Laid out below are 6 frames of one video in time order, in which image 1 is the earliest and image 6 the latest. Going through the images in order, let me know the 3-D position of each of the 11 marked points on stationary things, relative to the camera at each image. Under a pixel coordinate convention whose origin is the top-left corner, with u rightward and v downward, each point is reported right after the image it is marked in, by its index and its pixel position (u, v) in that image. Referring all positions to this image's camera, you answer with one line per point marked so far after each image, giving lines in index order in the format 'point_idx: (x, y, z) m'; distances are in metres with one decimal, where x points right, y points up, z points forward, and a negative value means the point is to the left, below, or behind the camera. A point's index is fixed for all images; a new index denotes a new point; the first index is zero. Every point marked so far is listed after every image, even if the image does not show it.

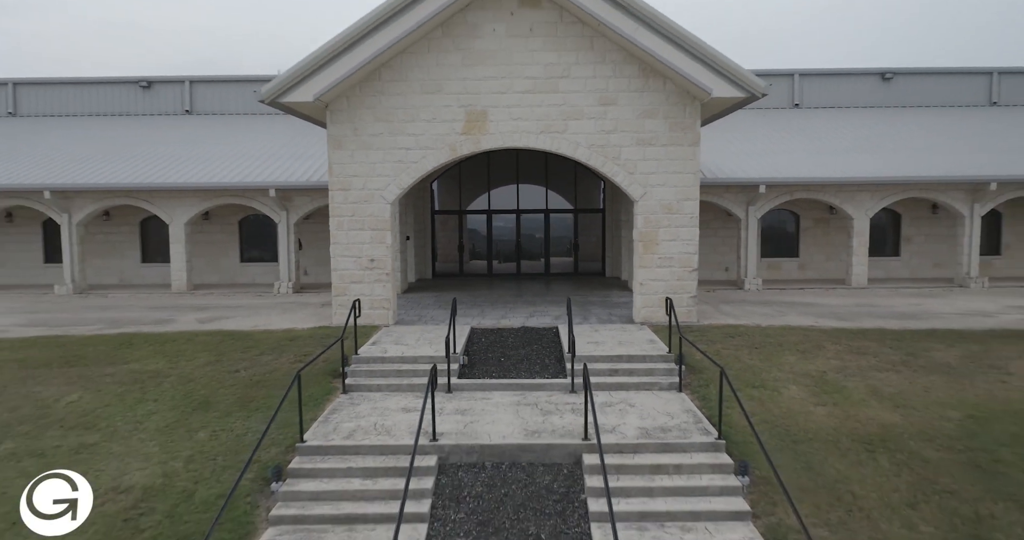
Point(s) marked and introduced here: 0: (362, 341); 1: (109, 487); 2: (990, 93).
0: (-2.1, -1.0, +8.1) m
1: (-3.7, -2.1, +5.6) m
2: (+14.1, +5.2, +17.2) m
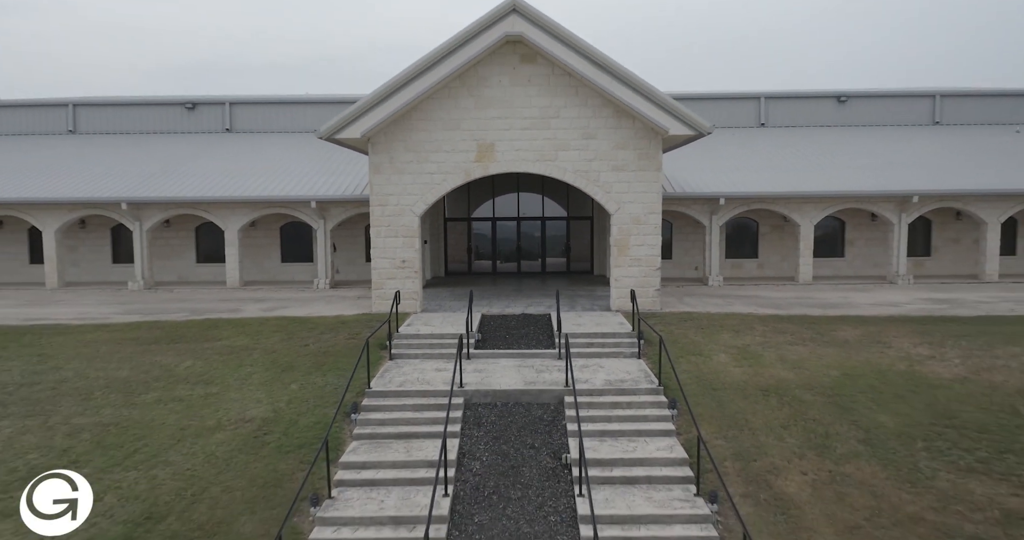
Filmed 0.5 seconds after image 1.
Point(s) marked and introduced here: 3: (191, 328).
0: (-2.0, -1.0, +10.4) m
1: (-3.6, -2.0, +7.9) m
2: (+14.1, +5.3, +19.6) m
3: (-6.0, -1.2, +11.1) m
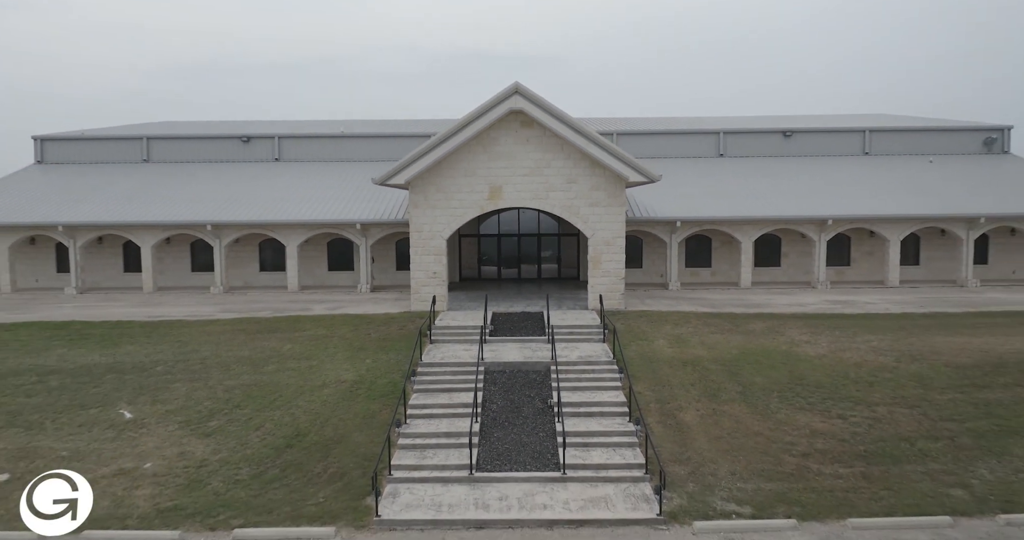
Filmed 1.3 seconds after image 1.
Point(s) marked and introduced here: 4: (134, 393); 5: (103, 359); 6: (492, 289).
0: (-2.0, -1.3, +14.3) m
1: (-3.6, -2.3, +11.9) m
2: (+14.2, +5.0, +23.5) m
3: (-6.0, -1.5, +15.0) m
4: (-7.6, -2.5, +11.9) m
5: (-9.3, -2.1, +13.4) m
6: (-0.6, -0.6, +19.1) m
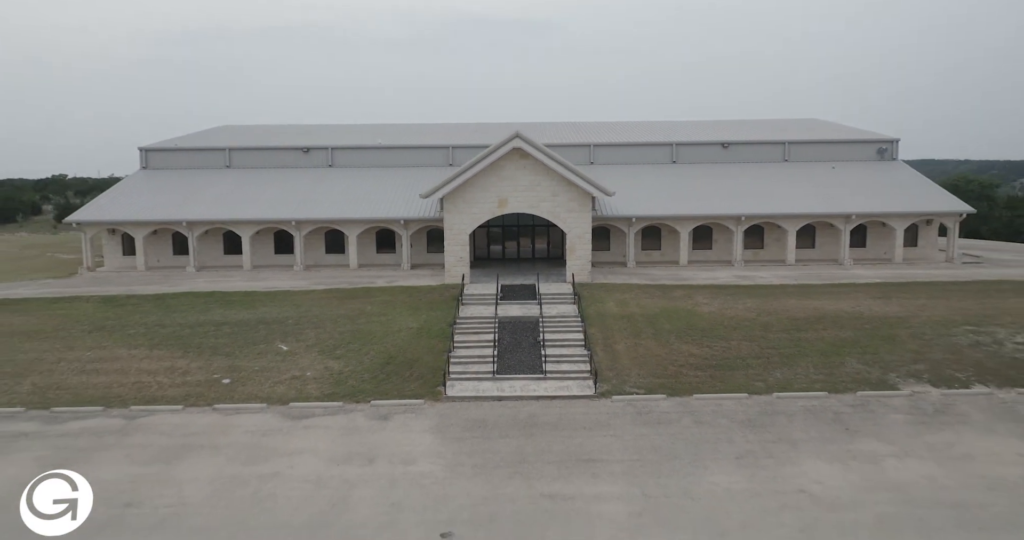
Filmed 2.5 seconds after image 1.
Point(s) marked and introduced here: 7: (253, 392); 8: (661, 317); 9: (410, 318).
0: (-1.9, -0.8, +21.4) m
1: (-3.4, -1.9, +19.0) m
2: (+14.2, +6.1, +30.3) m
3: (-5.9, -1.0, +22.1) m
4: (-7.5, -2.1, +19.0) m
5: (-9.2, -1.6, +20.5) m
6: (-0.6, +0.2, +26.1) m
7: (-7.2, -3.3, +16.1) m
8: (+5.0, -1.6, +19.2) m
9: (-3.5, -1.7, +19.7) m
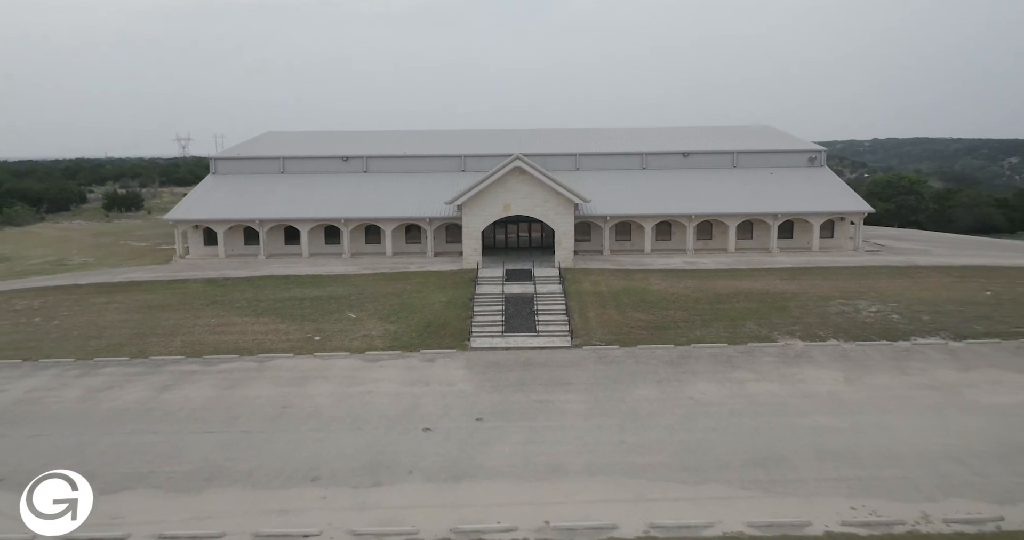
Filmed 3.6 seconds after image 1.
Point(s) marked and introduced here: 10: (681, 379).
0: (-1.8, -0.2, +28.7) m
1: (-3.3, -1.5, +26.3) m
2: (+14.2, +7.0, +37.3) m
3: (-5.8, -0.4, +29.3) m
4: (-7.4, -1.7, +26.3) m
5: (-9.1, -1.1, +27.7) m
6: (-0.5, +0.9, +33.4) m
7: (-7.0, -2.9, +23.5) m
8: (+5.1, -1.1, +26.5) m
9: (-3.4, -1.2, +27.0) m
10: (+5.9, -3.8, +20.0) m
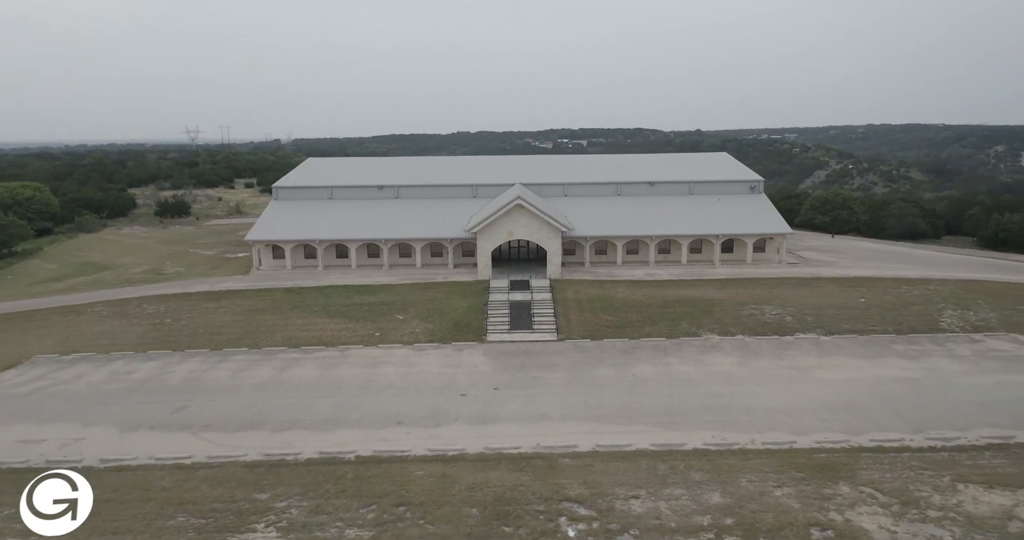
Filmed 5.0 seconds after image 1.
0: (-1.6, -1.0, +38.4) m
1: (-3.2, -2.3, +36.0) m
2: (+14.4, +6.5, +46.9) m
3: (-5.6, -1.1, +39.0) m
4: (-7.2, -2.5, +36.0) m
5: (-8.9, -2.0, +37.5) m
6: (-0.4, +0.3, +43.0) m
7: (-6.8, -3.9, +33.3) m
8: (+5.3, -1.9, +36.3) m
9: (-3.2, -2.0, +36.7) m
10: (+6.1, -4.8, +29.9) m
